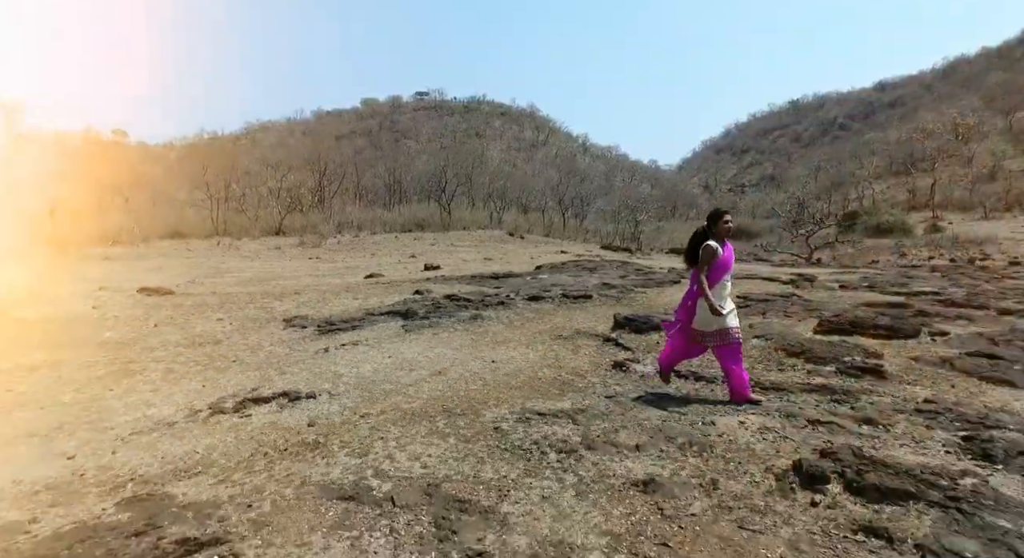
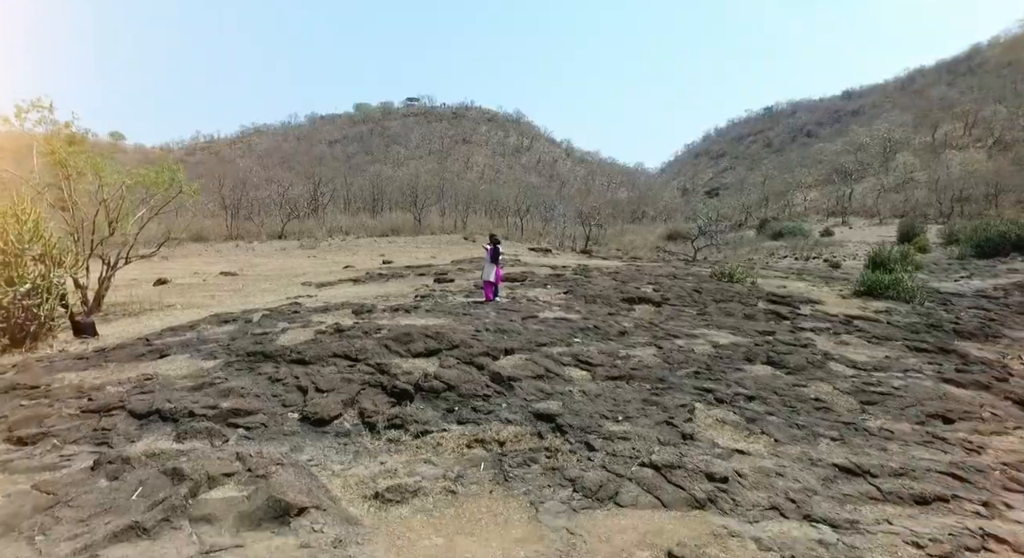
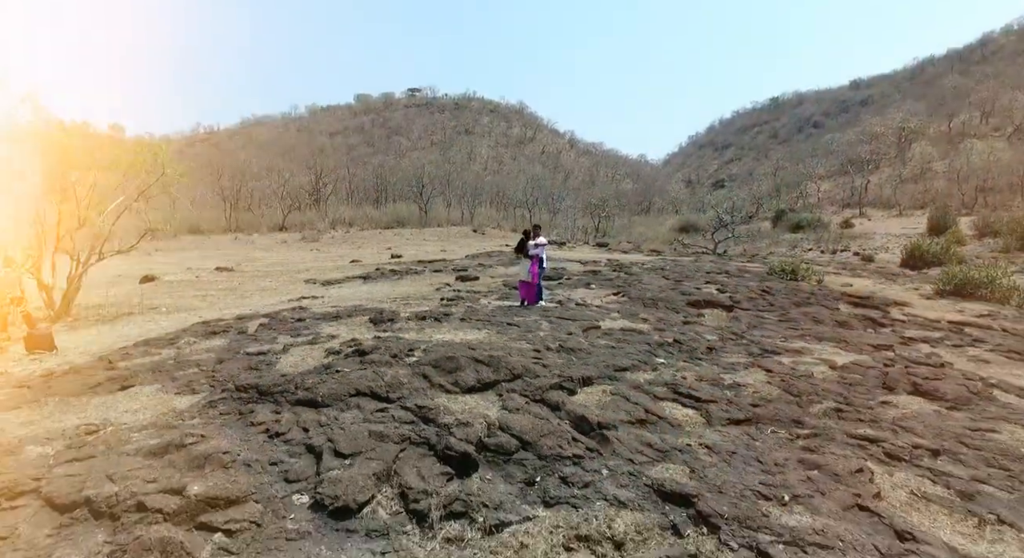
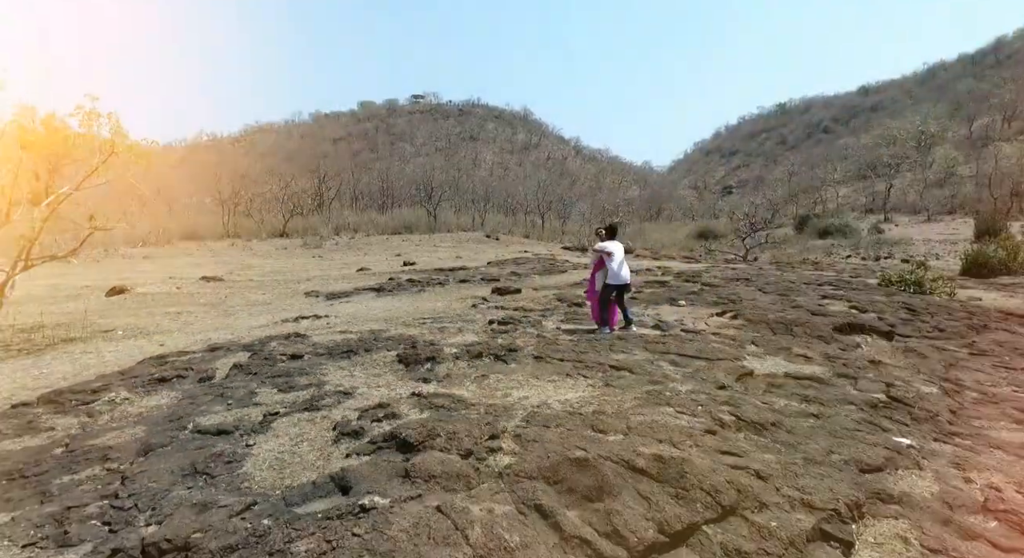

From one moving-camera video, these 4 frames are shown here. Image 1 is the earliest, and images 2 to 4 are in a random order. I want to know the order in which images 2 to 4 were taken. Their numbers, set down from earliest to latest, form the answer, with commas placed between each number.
4, 3, 2
